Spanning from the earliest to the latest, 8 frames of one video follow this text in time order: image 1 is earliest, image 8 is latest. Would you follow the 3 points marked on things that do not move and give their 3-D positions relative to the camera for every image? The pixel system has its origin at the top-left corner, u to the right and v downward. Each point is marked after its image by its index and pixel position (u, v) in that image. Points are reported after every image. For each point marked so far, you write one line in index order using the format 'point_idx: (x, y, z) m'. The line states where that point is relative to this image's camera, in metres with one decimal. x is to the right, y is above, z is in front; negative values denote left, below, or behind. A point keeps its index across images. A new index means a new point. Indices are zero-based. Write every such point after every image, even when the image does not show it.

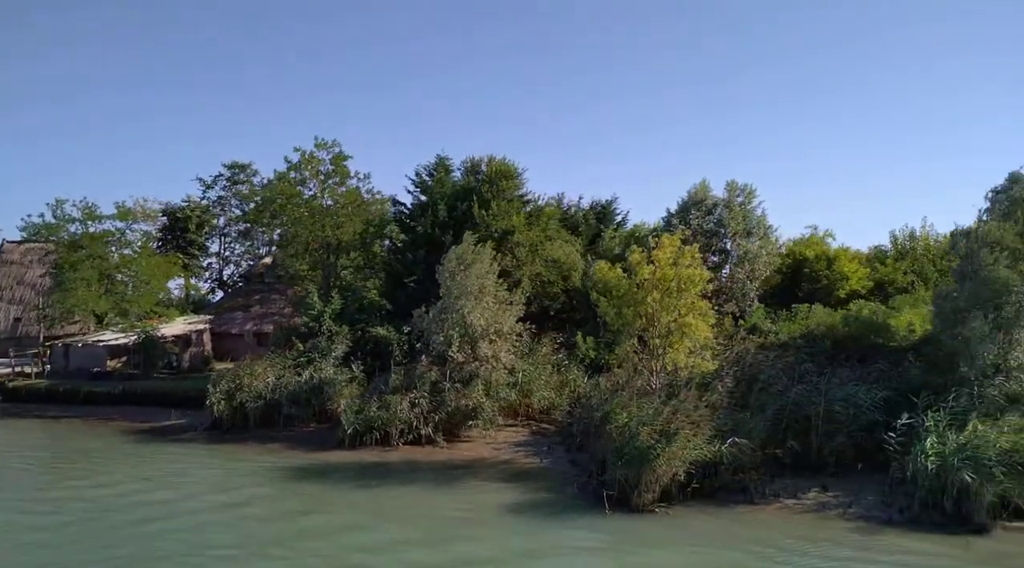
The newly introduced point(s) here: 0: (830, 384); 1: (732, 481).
0: (+7.3, -2.3, +19.2) m
1: (+4.4, -4.0, +17.2) m
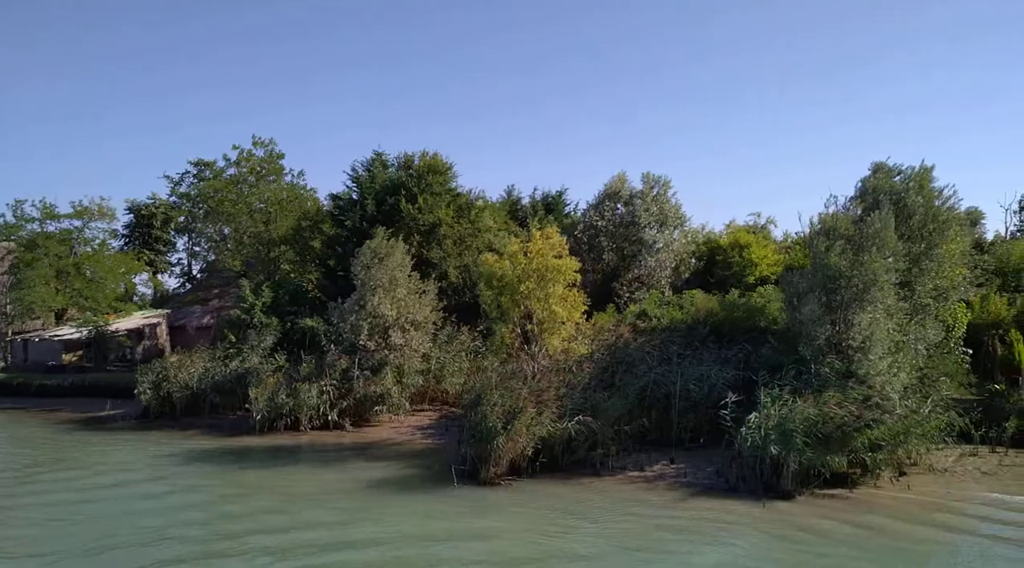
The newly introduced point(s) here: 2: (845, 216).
0: (+4.4, -2.0, +20.5) m
1: (+1.6, -3.8, +18.5) m
2: (+7.6, +1.6, +19.4) m
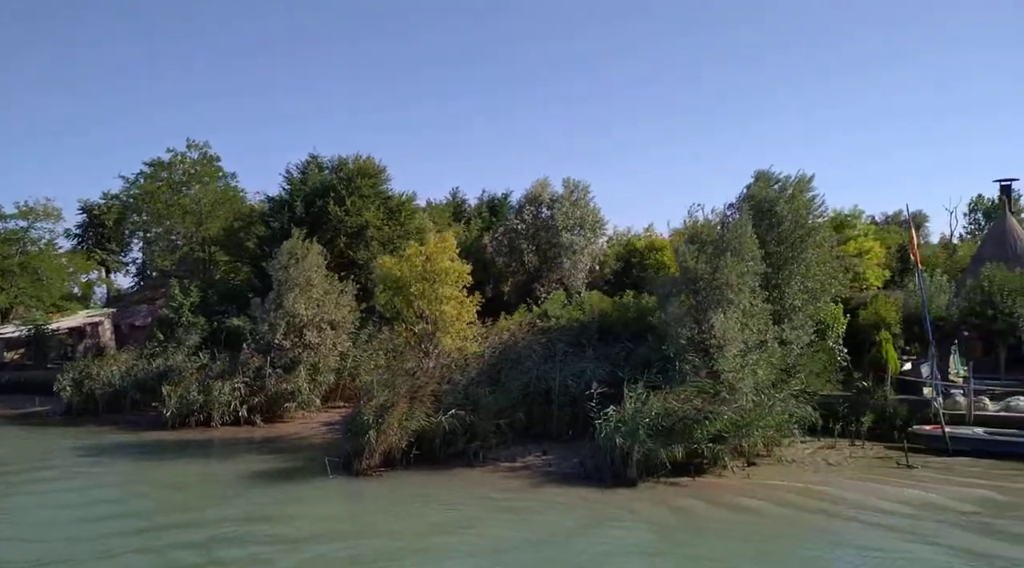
0: (+1.5, -2.0, +21.6) m
1: (-1.2, -3.8, +19.6) m
2: (+4.8, +1.5, +20.6) m
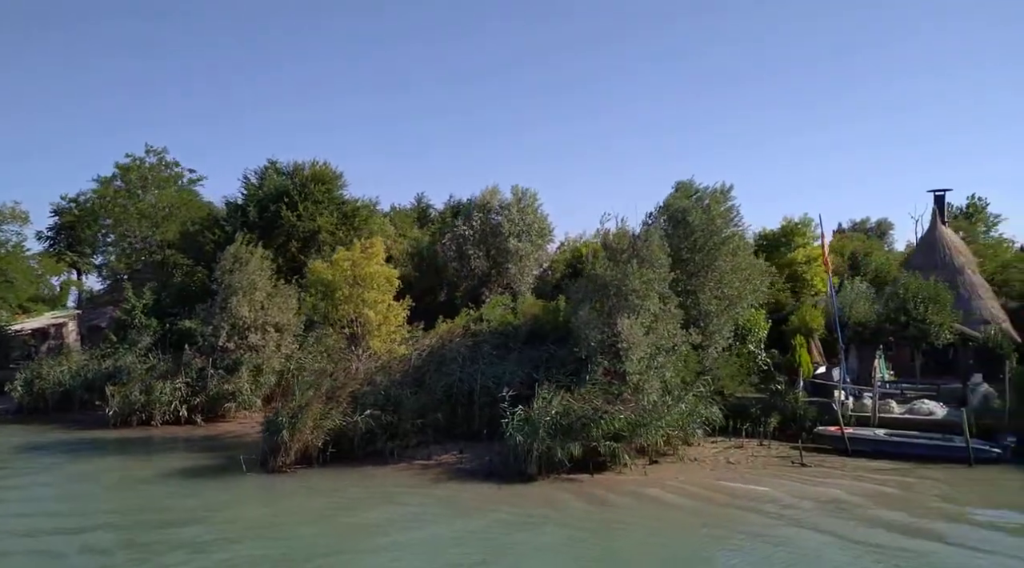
0: (-0.5, -2.2, +22.4) m
1: (-3.3, -3.9, +20.3) m
2: (+2.8, +1.4, +21.5) m
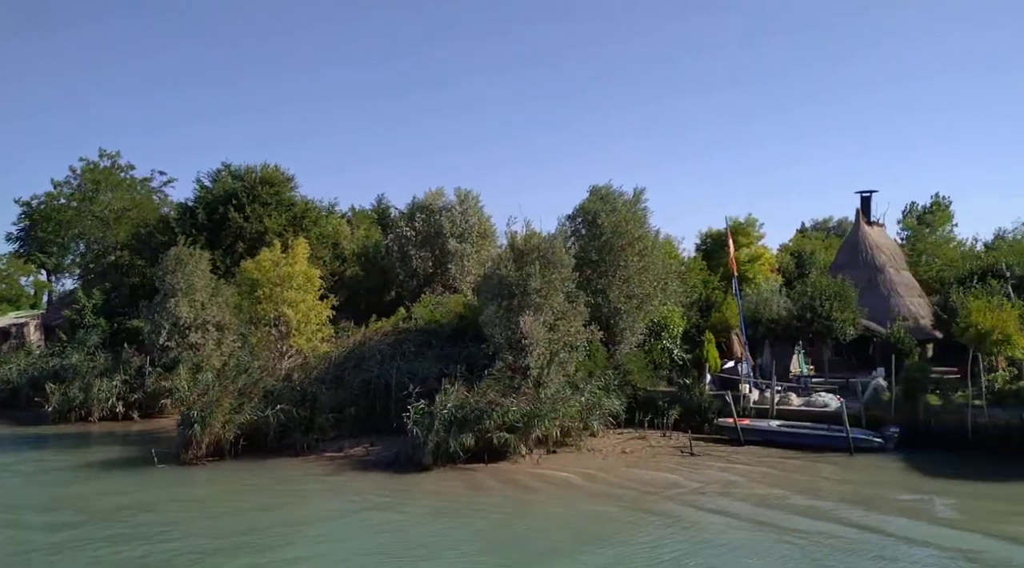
0: (-2.9, -2.1, +23.4) m
1: (-5.6, -3.9, +21.3) m
2: (+0.5, +1.4, +22.5) m
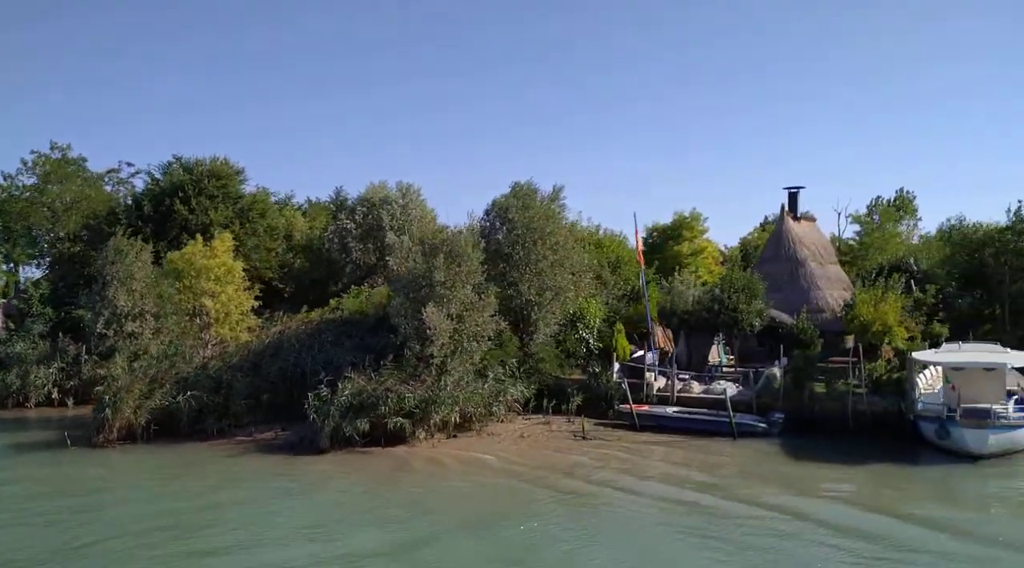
0: (-5.4, -1.9, +24.4) m
1: (-8.1, -3.7, +22.3) m
2: (-2.0, +1.6, +23.4) m
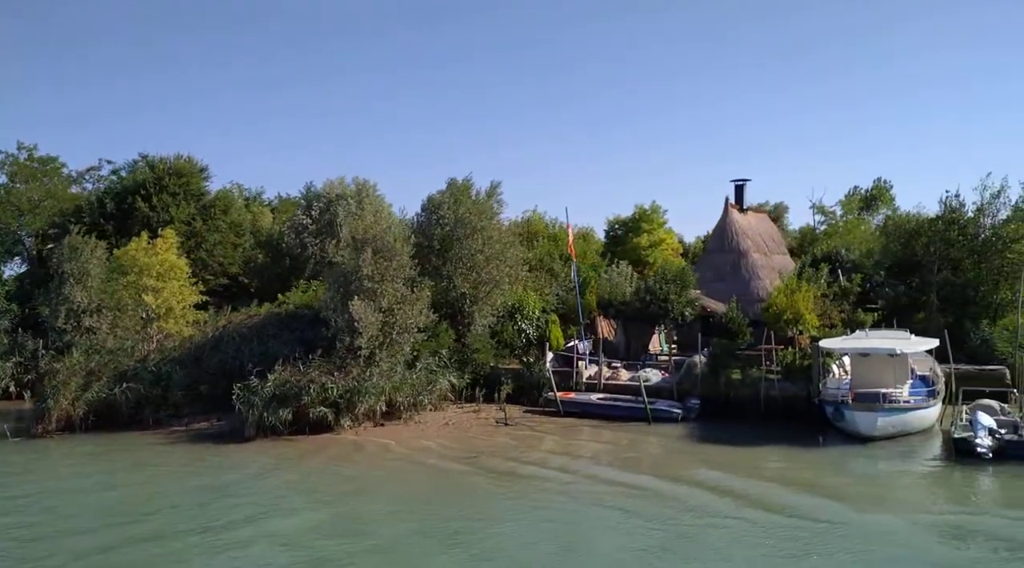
0: (-7.4, -1.8, +25.3) m
1: (-10.1, -3.6, +23.2) m
2: (-4.1, +1.8, +24.3) m
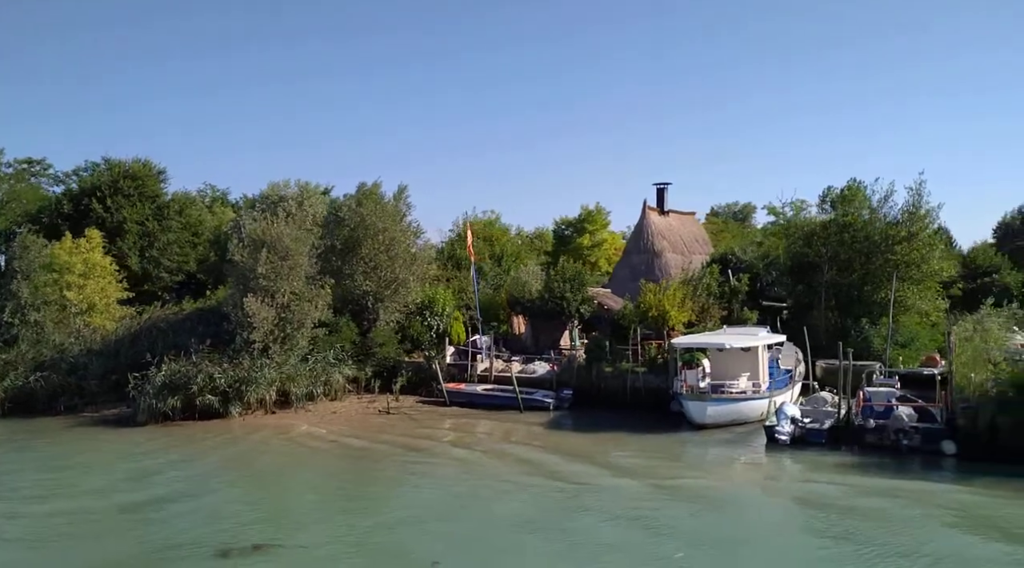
0: (-10.7, -1.7, +27.3) m
1: (-13.5, -3.6, +25.2) m
2: (-7.4, +1.8, +26.2) m
